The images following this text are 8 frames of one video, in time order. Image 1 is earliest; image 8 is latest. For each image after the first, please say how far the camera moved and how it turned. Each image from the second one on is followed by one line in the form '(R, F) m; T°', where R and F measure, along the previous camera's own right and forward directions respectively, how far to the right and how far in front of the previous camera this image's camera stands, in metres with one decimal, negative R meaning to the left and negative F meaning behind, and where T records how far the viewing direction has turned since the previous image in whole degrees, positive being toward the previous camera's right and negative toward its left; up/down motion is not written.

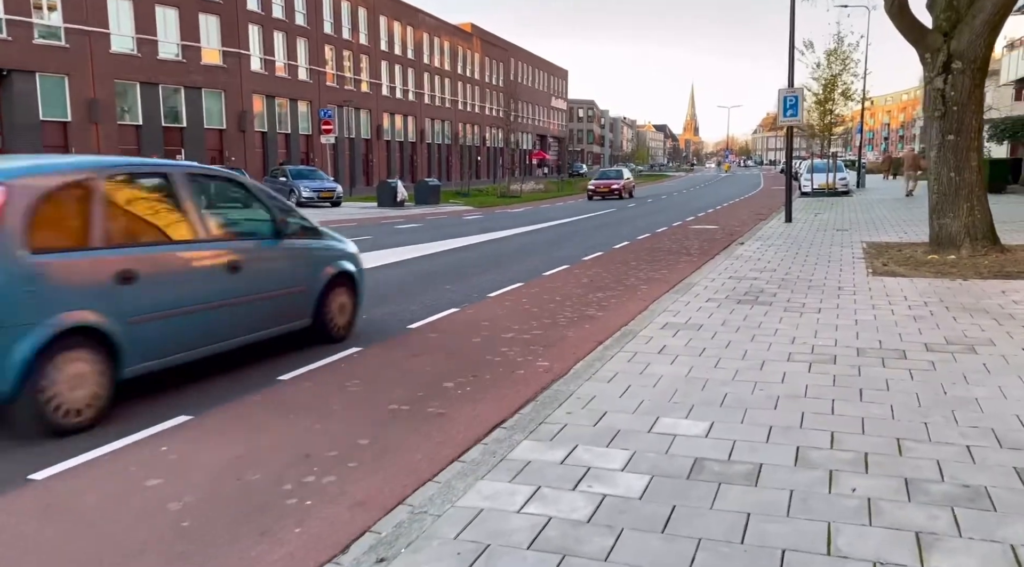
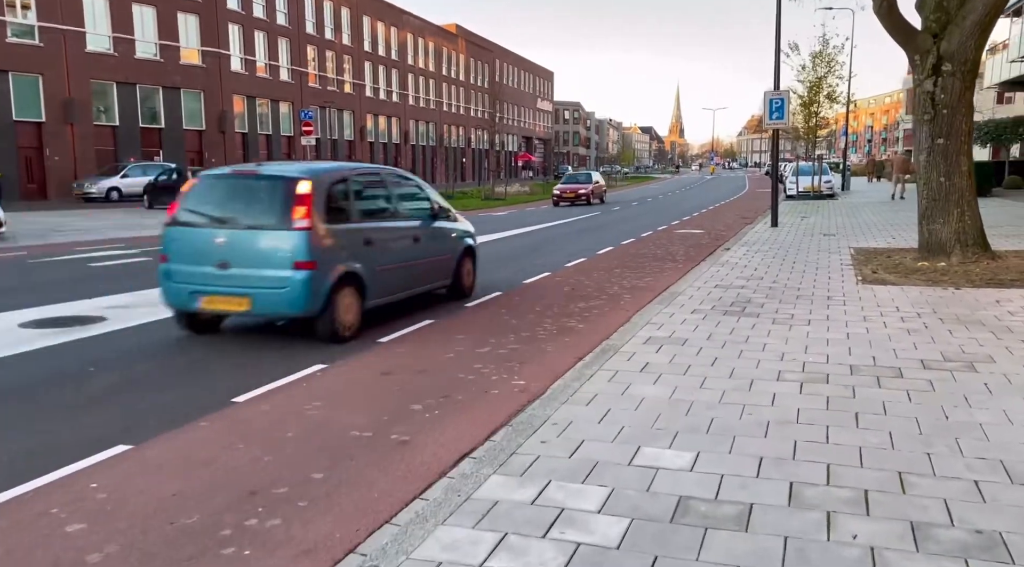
(+0.1, +0.4) m; +1°
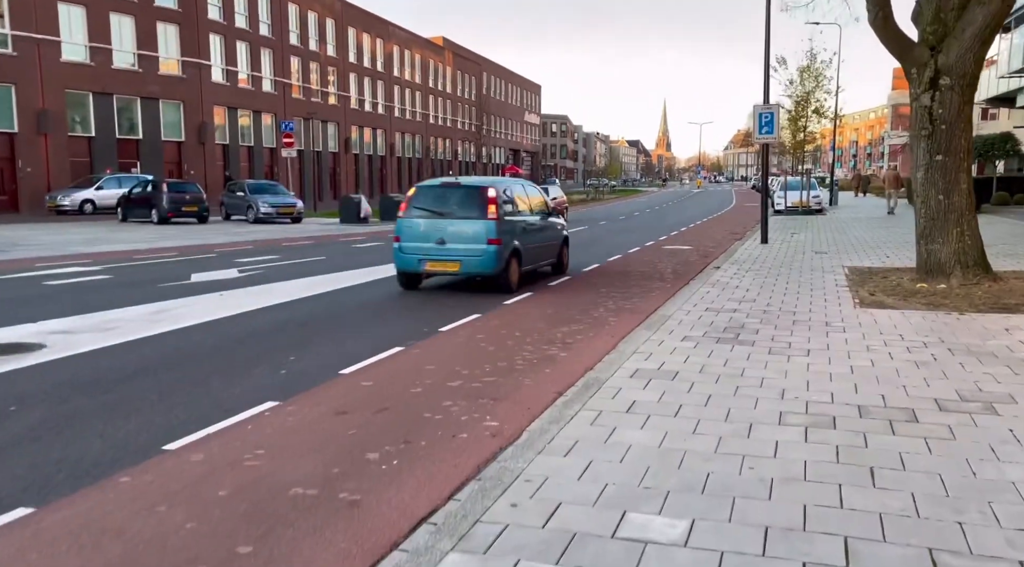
(+0.1, +0.6) m; +1°
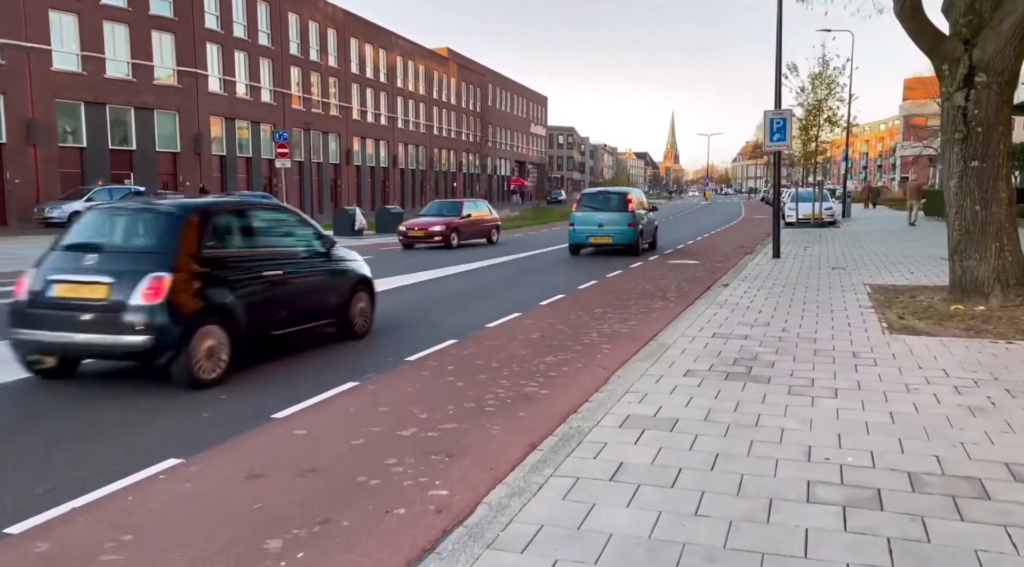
(+0.3, +1.2) m; -1°
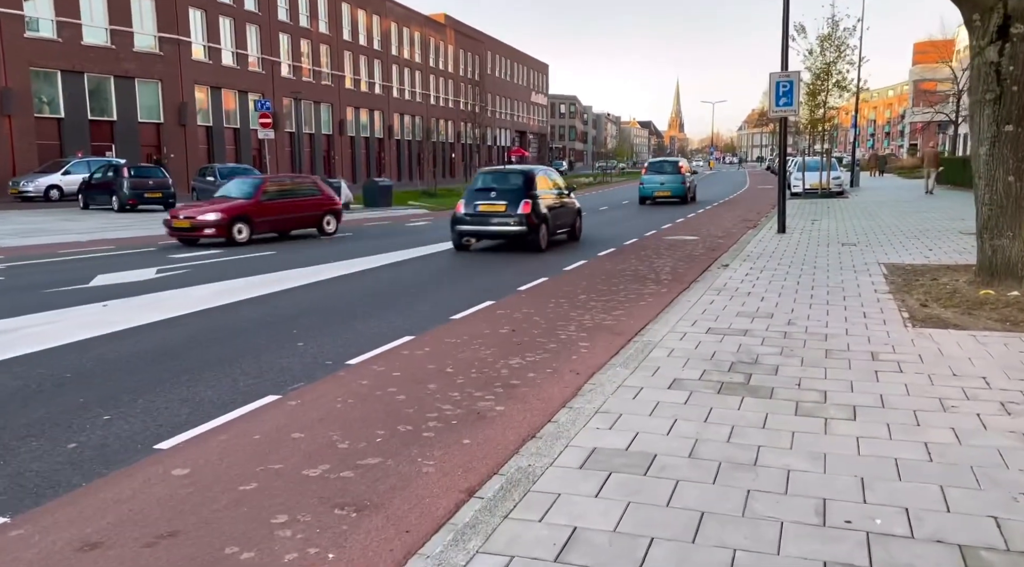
(+0.4, +1.2) m; 0°
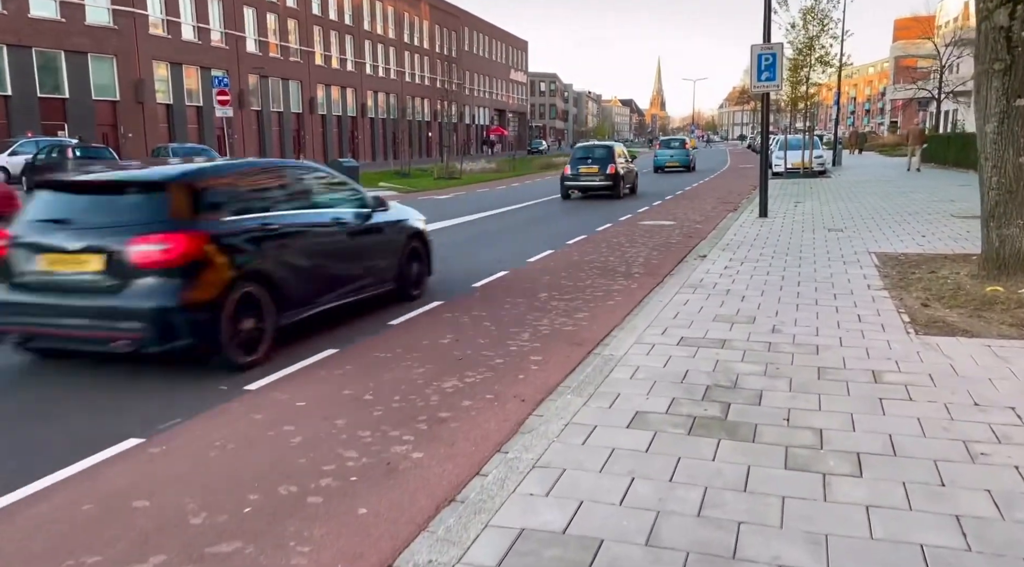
(+0.3, +1.1) m; +1°
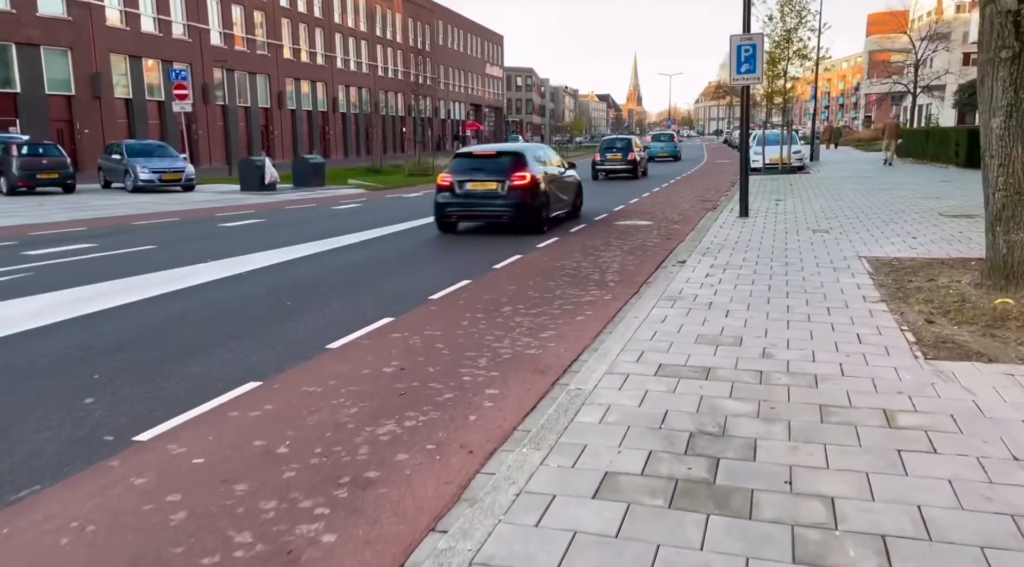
(+0.2, +0.9) m; +2°
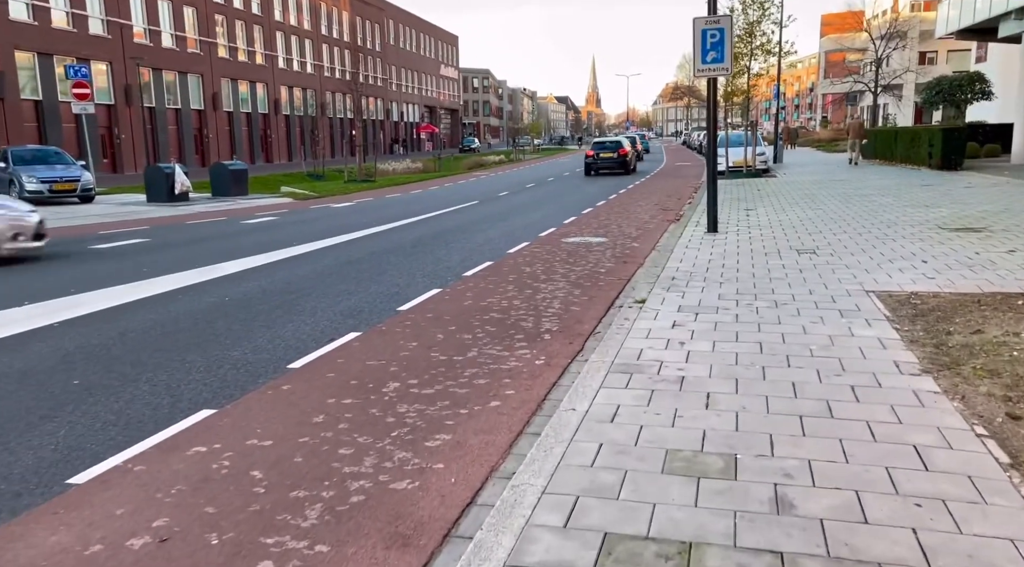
(+0.5, +2.4) m; +3°
